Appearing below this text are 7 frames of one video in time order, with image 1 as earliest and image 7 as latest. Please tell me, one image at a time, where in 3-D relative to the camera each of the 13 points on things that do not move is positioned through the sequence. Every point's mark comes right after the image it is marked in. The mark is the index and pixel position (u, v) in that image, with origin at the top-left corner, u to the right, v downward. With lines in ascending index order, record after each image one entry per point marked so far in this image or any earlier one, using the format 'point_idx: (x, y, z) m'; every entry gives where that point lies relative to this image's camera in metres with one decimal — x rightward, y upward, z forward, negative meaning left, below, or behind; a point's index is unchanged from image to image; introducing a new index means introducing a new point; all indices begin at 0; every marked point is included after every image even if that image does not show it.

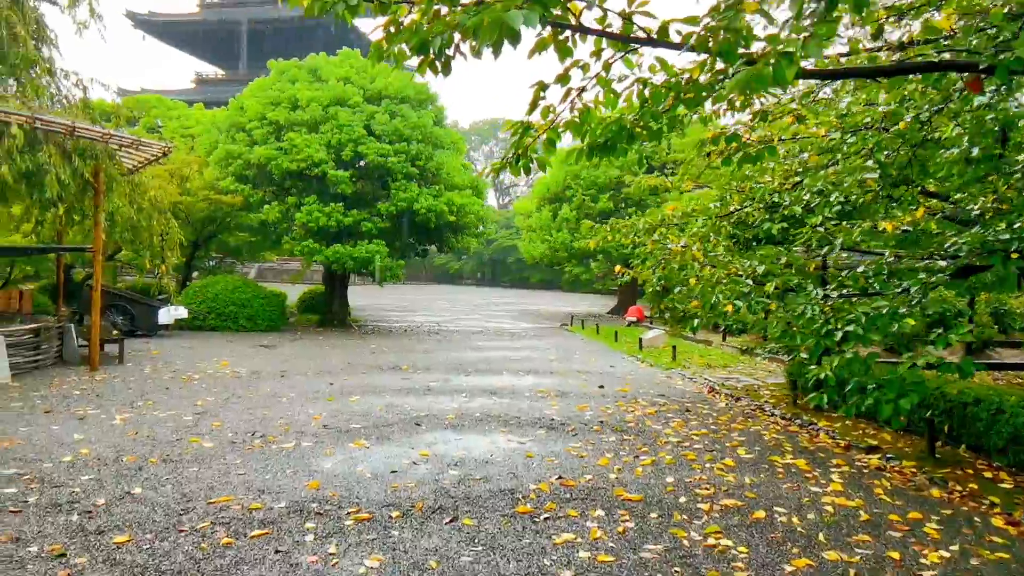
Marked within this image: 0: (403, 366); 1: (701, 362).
0: (-1.4, -1.0, +9.1) m
1: (+2.6, -1.0, +9.8) m
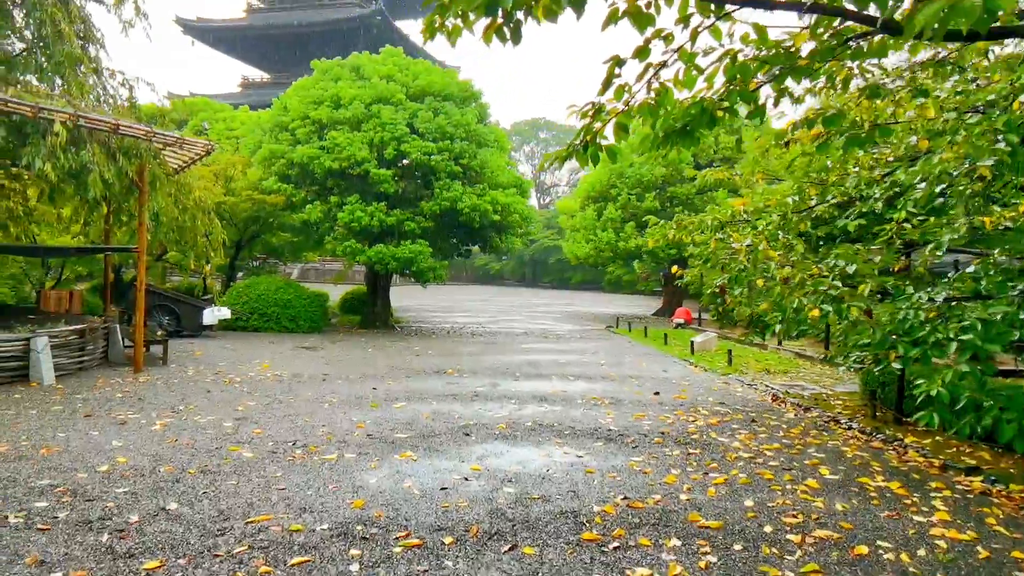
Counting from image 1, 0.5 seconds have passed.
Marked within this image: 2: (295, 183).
0: (-0.8, -1.0, +8.8) m
1: (+3.2, -1.0, +9.3) m
2: (-4.4, +2.1, +14.3) m
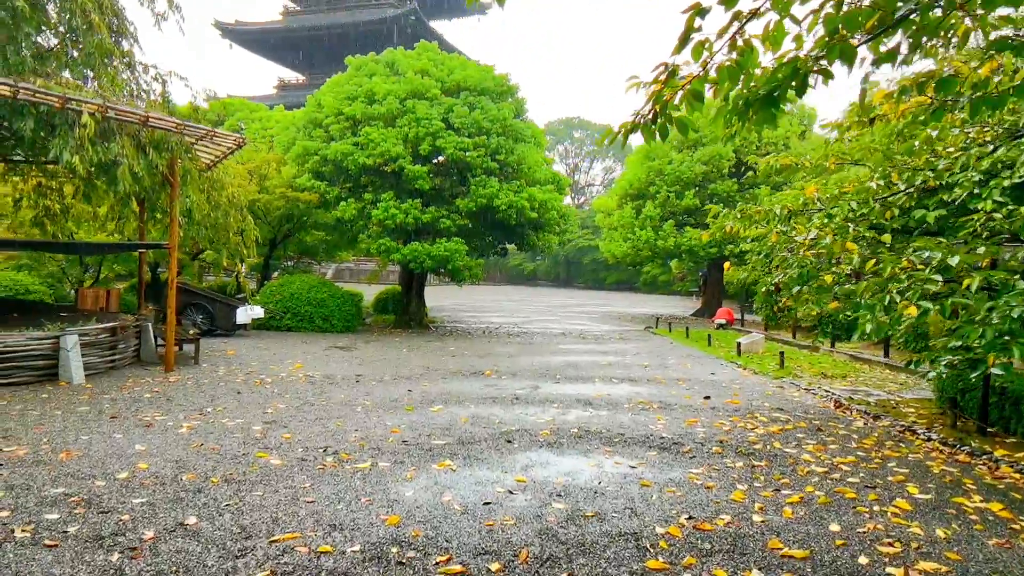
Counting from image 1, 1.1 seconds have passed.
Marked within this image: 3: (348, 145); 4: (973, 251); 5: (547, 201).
0: (-0.3, -1.0, +8.5) m
1: (+3.7, -1.0, +8.8) m
2: (-3.6, +2.2, +14.1) m
3: (-3.1, +2.7, +13.4) m
4: (+2.2, +0.2, +3.4) m
5: (+0.7, +1.7, +14.1) m
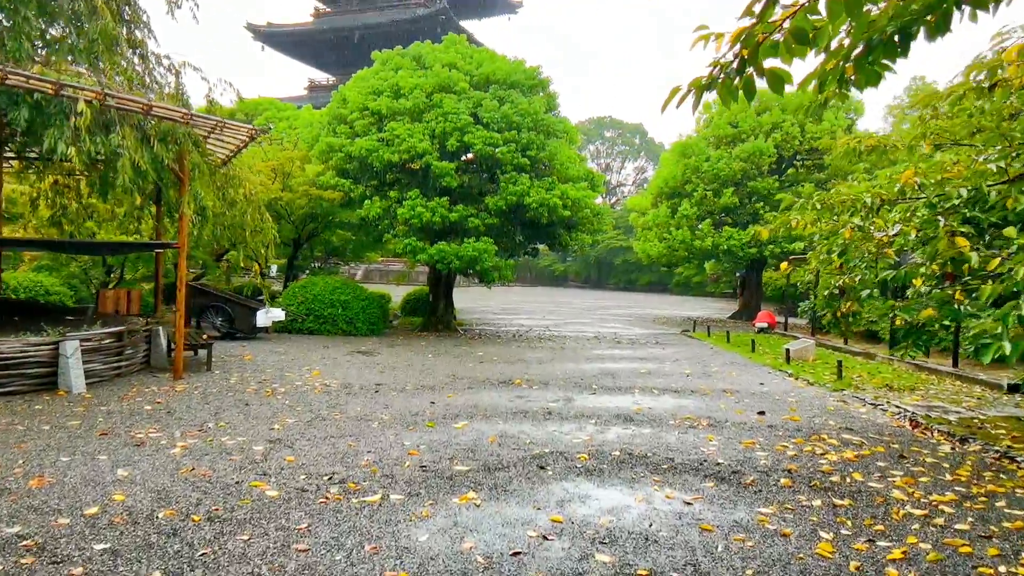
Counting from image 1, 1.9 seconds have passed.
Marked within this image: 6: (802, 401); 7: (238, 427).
0: (0.0, -1.0, +7.9) m
1: (+4.1, -1.0, +8.0) m
2: (-3.0, +2.1, +13.7) m
3: (-2.5, +2.7, +12.9) m
4: (+2.4, +0.2, +2.7) m
5: (+1.3, +1.7, +13.4) m
6: (+2.7, -1.1, +6.7) m
7: (-1.9, -1.0, +5.1) m
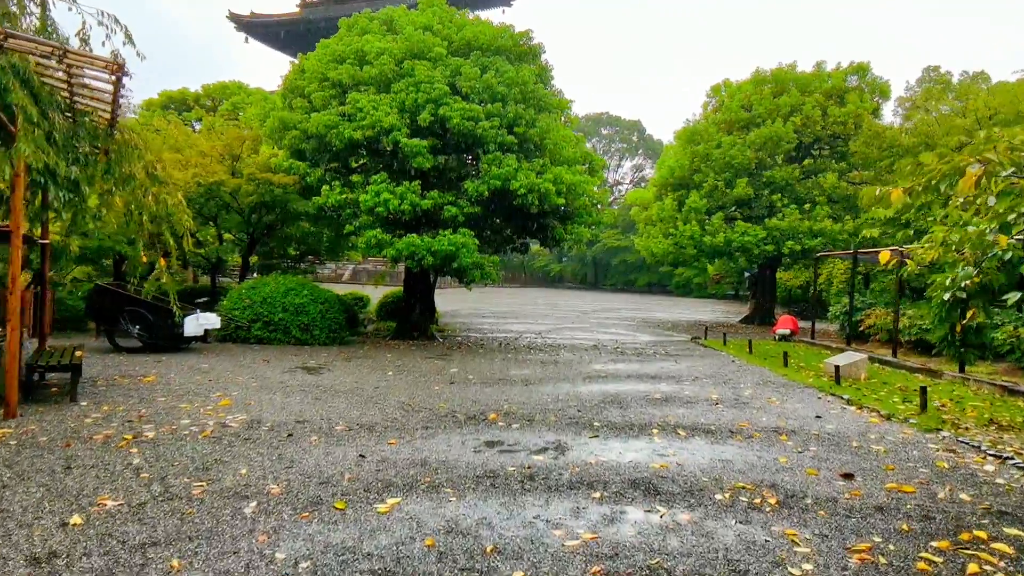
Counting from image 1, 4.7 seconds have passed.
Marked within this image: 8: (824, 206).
0: (-0.2, -1.0, +5.9) m
1: (+3.9, -1.1, +6.0) m
2: (-3.3, +2.1, +11.6) m
3: (-2.8, +2.6, +10.9) m
4: (+2.2, +0.2, +0.7) m
5: (+1.0, +1.7, +11.4) m
6: (+2.5, -1.1, +4.7) m
7: (-2.2, -1.0, +3.0) m
8: (+7.4, +1.9, +16.8) m
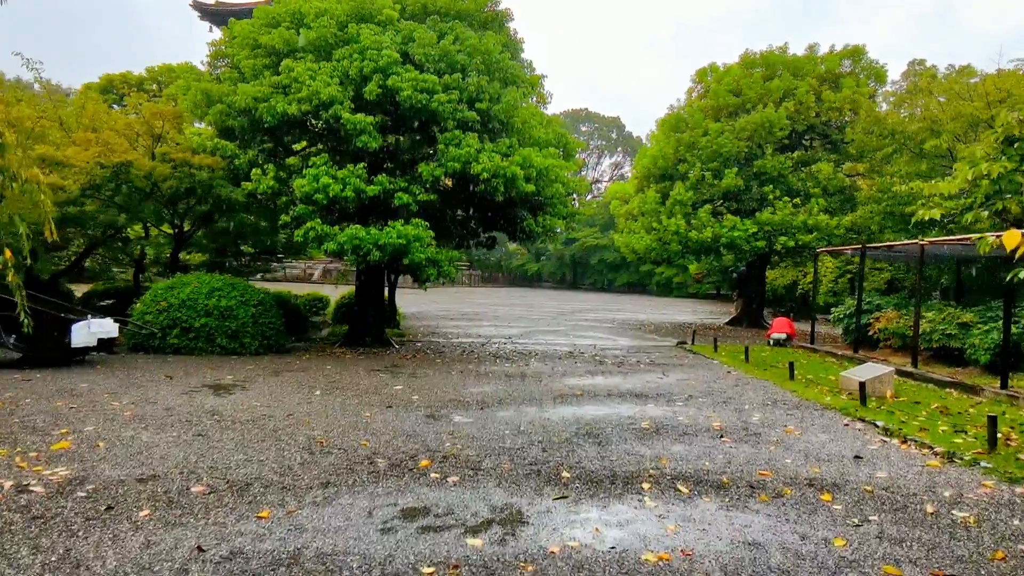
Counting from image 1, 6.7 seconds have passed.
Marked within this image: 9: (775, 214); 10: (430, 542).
0: (-0.5, -1.0, +4.4) m
1: (+3.5, -1.1, +4.6) m
2: (-3.8, +2.1, +10.0) m
3: (-3.3, +2.6, +9.3) m
4: (+2.0, +0.2, -0.7) m
5: (+0.5, +1.7, +10.0) m
6: (+2.2, -1.1, +3.3) m
7: (-2.4, -1.0, +1.5) m
8: (+6.7, +2.0, +15.5) m
9: (+5.7, +1.6, +15.4) m
10: (-0.4, -1.1, +3.0) m
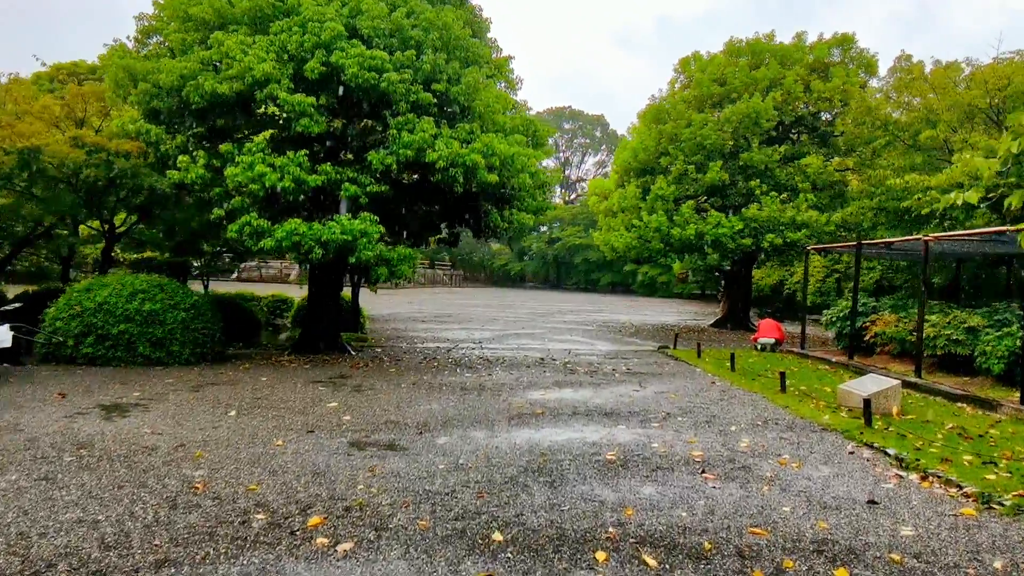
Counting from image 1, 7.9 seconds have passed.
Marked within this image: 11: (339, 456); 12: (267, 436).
0: (-0.9, -1.1, +3.4) m
1: (+3.1, -1.1, +3.7) m
2: (-4.3, +2.1, +9.0) m
3: (-3.8, +2.6, +8.3) m
4: (+1.7, +0.1, -1.6) m
5: (0.0, +1.7, +9.0) m
6: (+1.8, -1.1, +2.3) m
7: (-2.7, -1.0, +0.5) m
8: (+6.1, +2.0, +14.7) m
9: (+5.1, +1.6, +14.6) m
10: (-0.7, -1.1, +2.0) m
11: (-1.1, -1.1, +4.5) m
12: (-1.7, -1.0, +5.1) m
